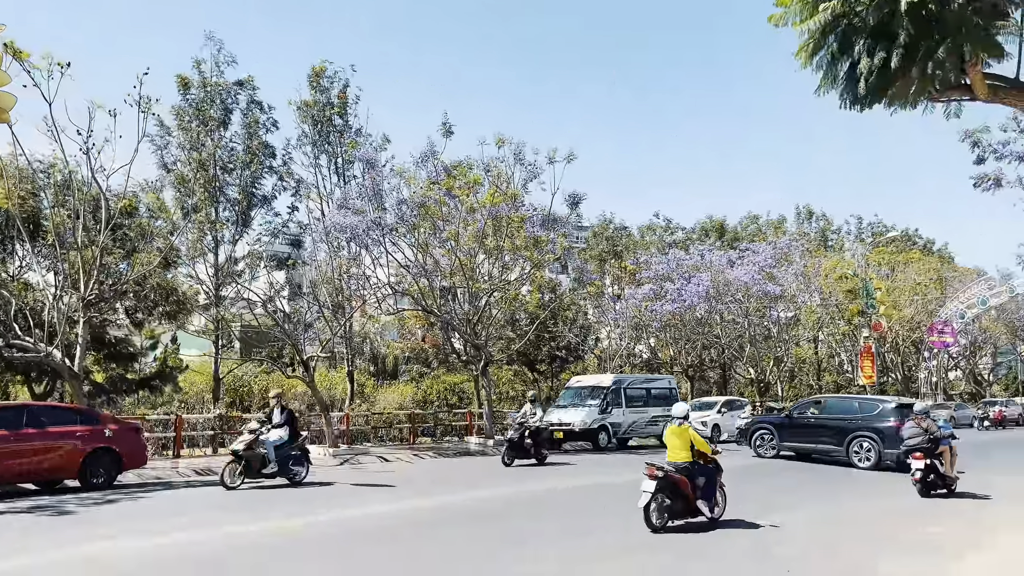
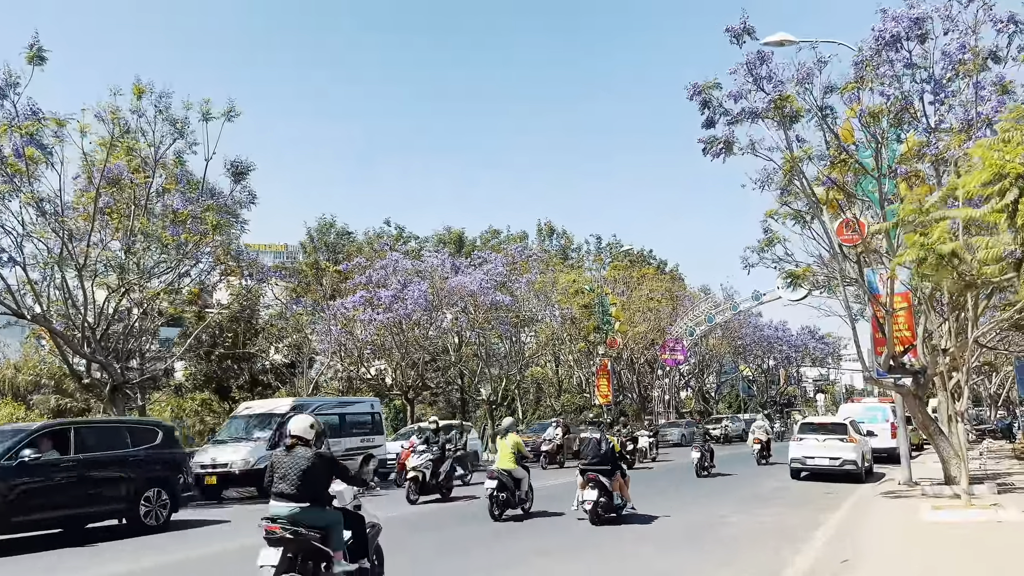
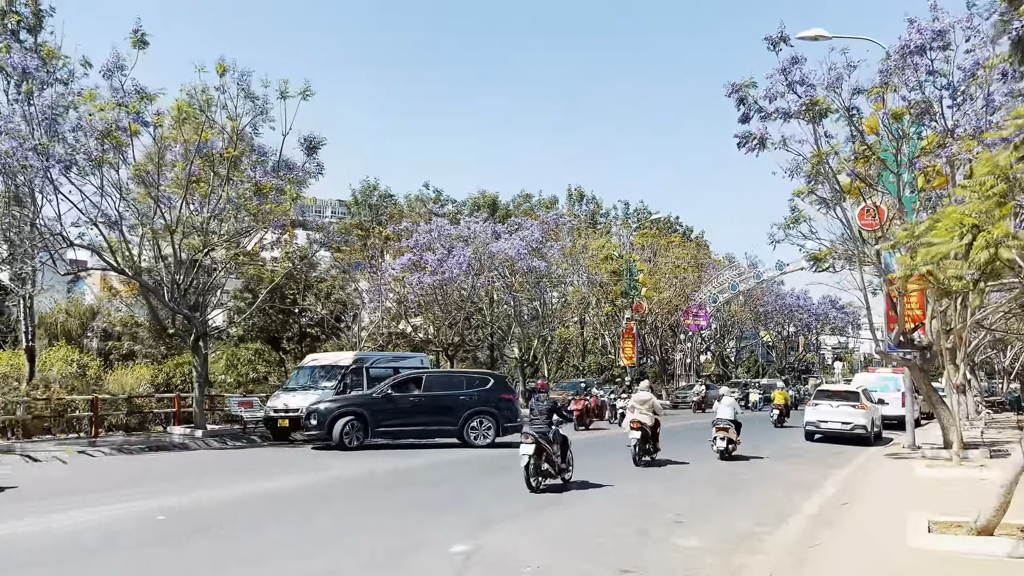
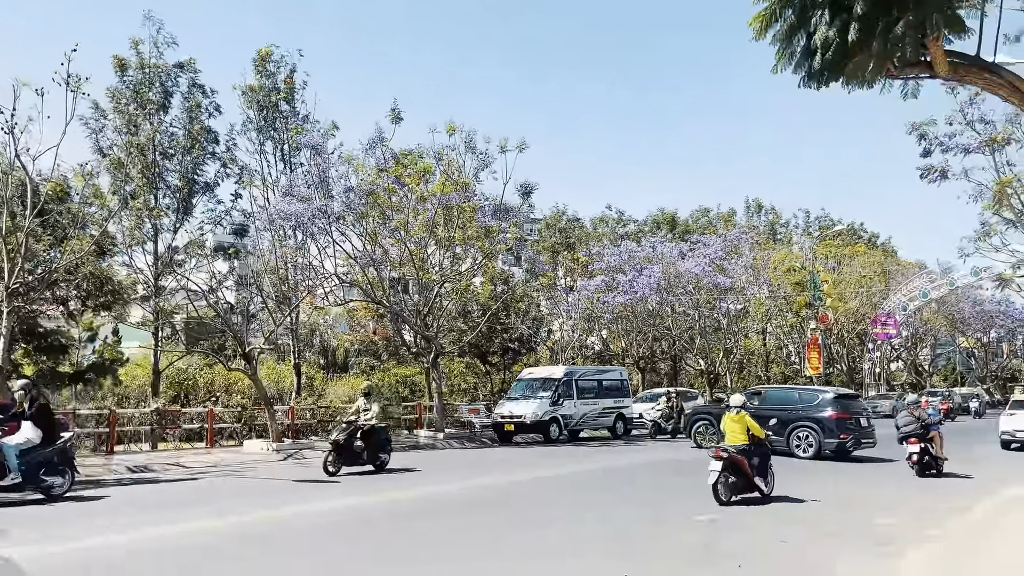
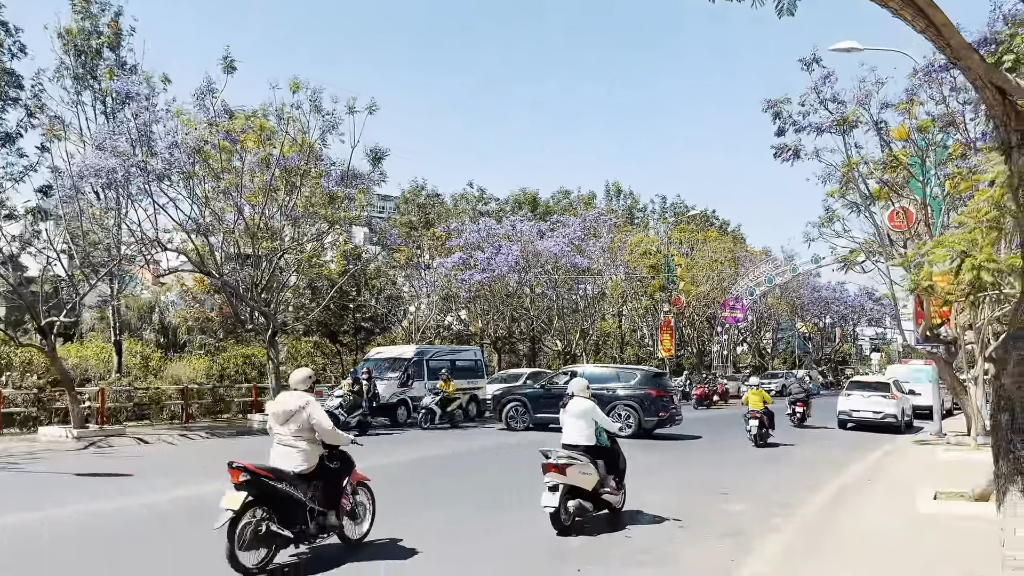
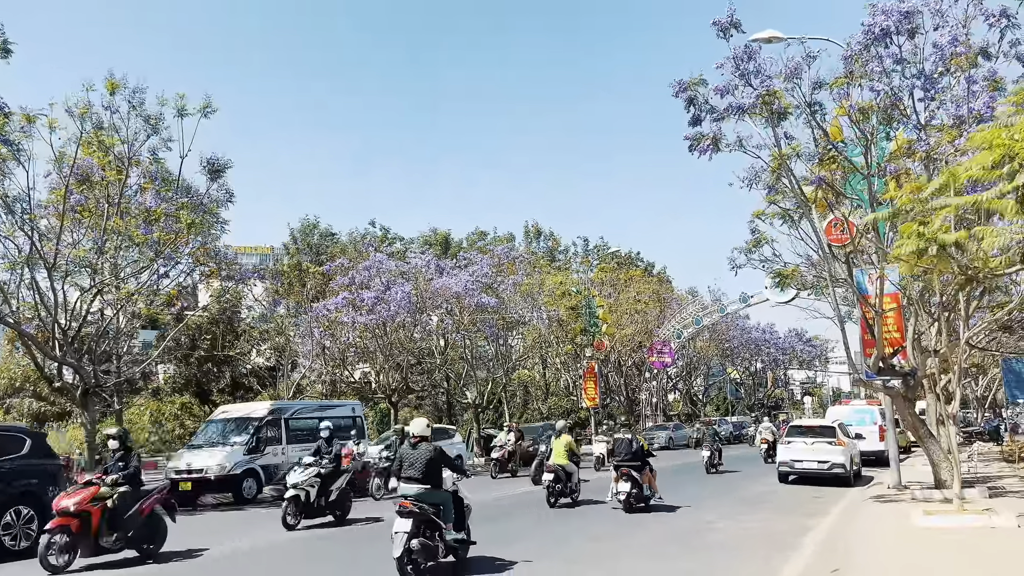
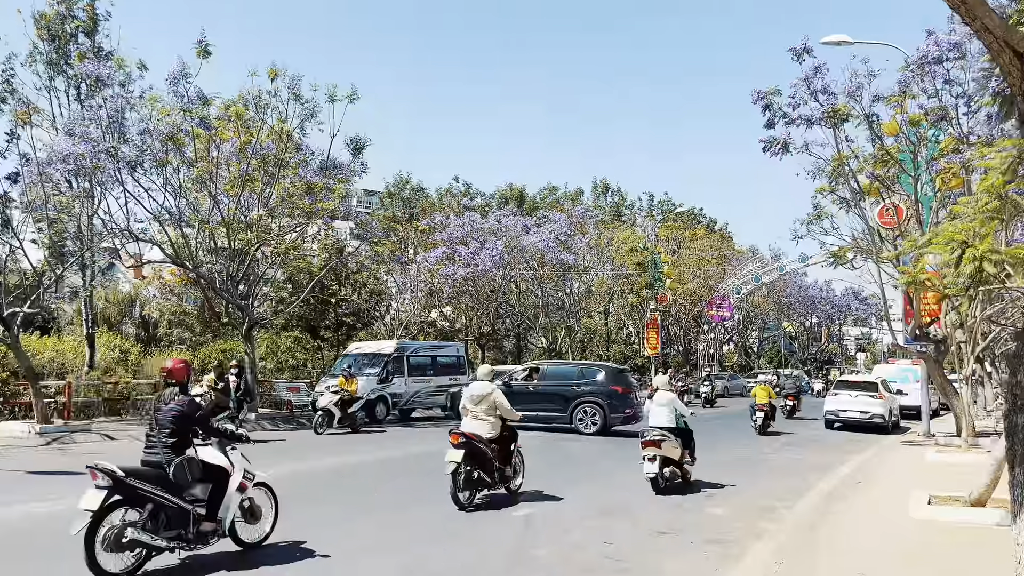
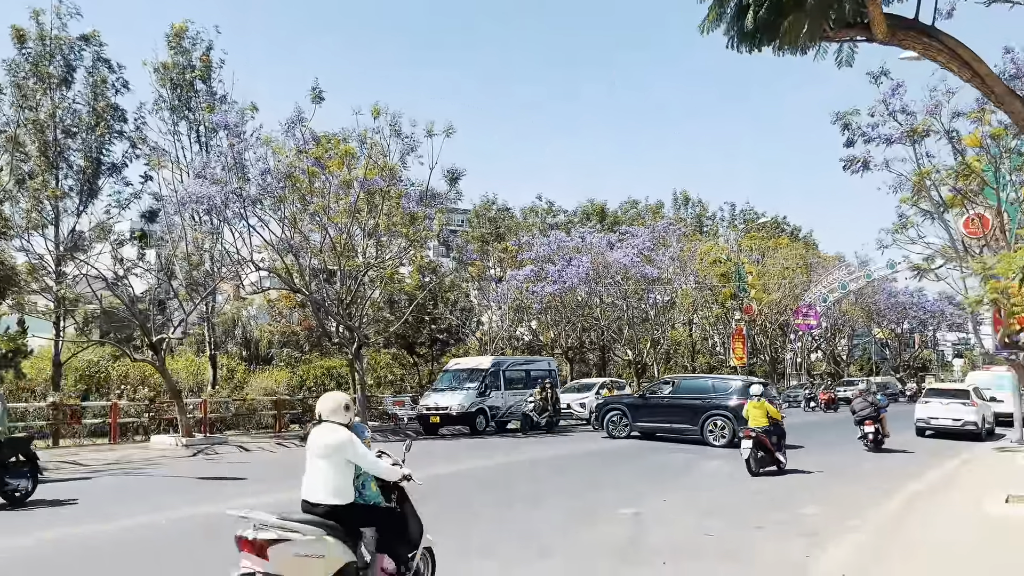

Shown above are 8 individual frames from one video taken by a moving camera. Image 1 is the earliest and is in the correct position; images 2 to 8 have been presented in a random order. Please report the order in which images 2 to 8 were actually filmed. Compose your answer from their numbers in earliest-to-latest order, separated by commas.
4, 8, 5, 7, 3, 2, 6
